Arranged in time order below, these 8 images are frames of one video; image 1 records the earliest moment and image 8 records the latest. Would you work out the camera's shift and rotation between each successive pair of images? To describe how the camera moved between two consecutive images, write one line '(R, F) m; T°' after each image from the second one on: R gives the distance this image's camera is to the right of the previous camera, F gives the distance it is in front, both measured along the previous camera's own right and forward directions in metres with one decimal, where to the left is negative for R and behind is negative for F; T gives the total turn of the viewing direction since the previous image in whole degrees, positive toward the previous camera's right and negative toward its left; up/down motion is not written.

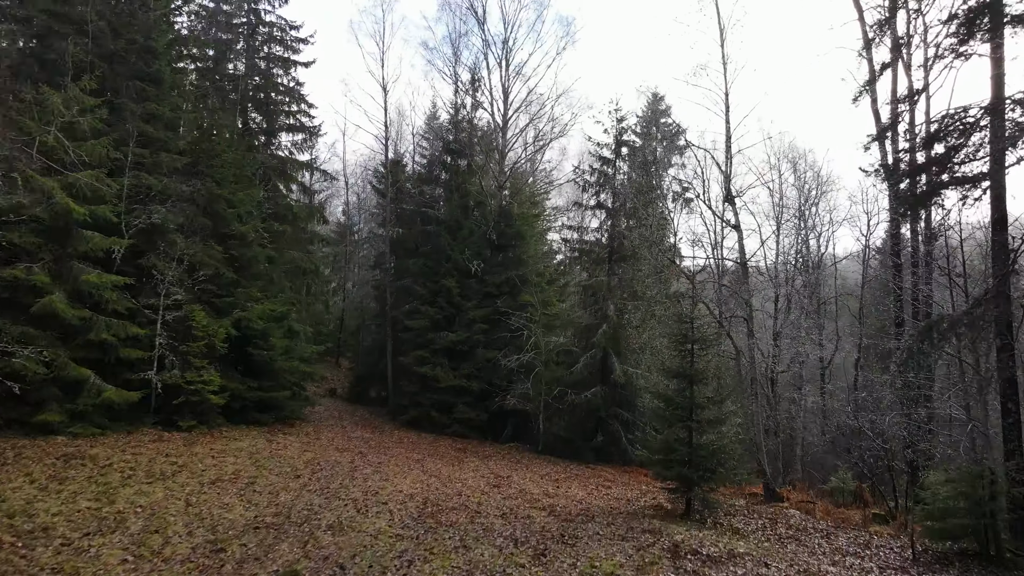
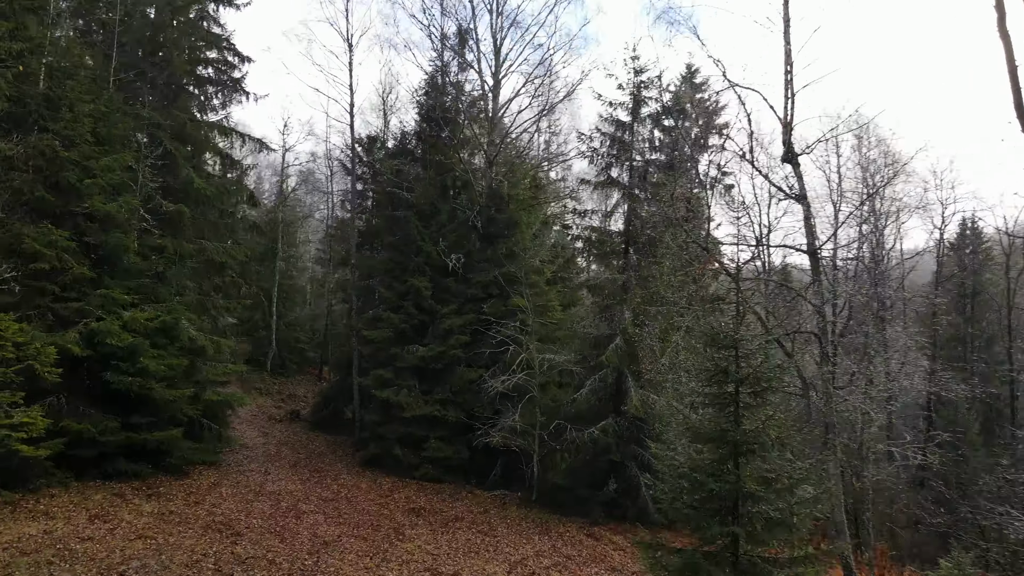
(+1.0, +4.4) m; -3°
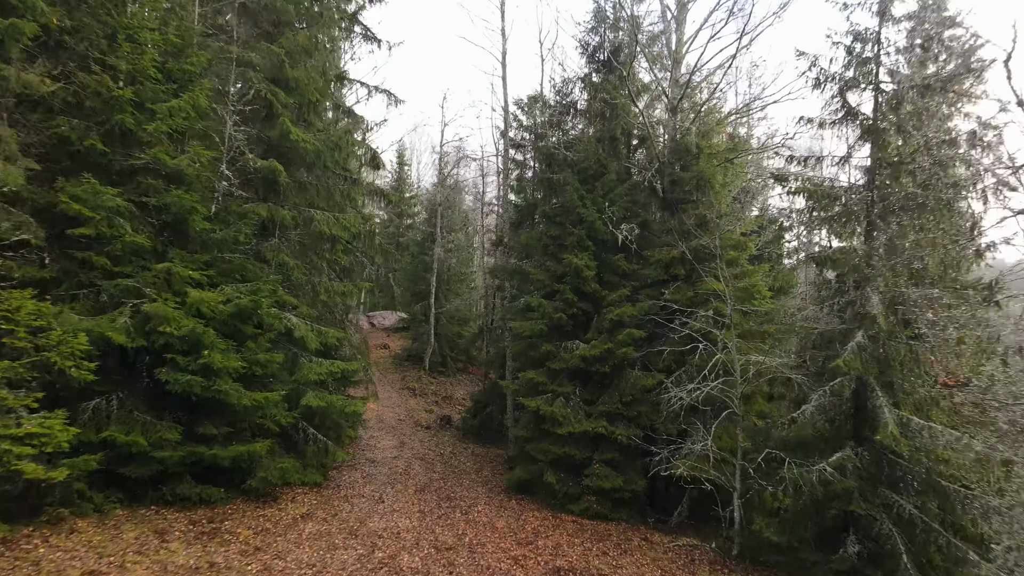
(0.0, +3.5) m; -15°
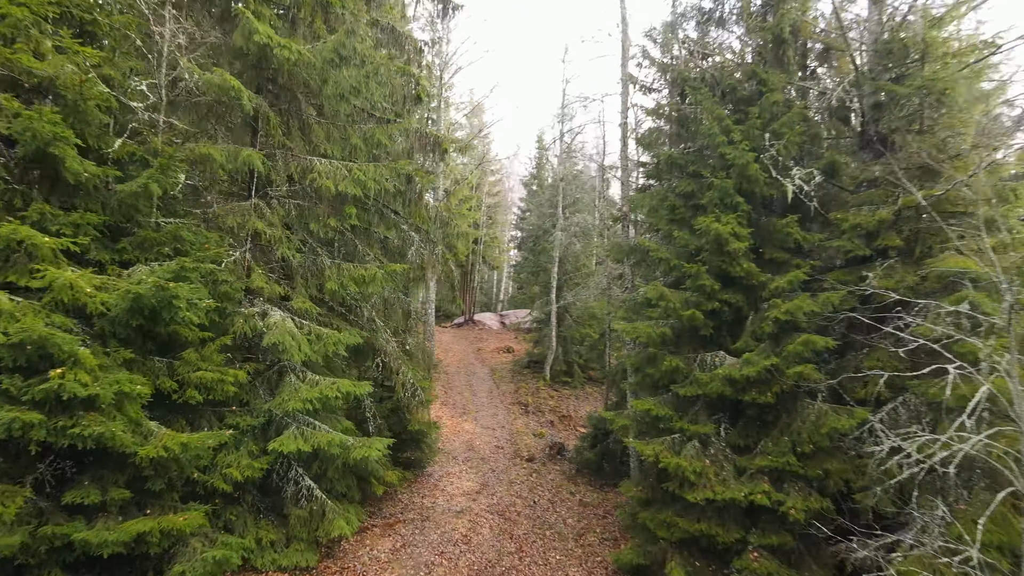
(+0.6, +4.0) m; -13°
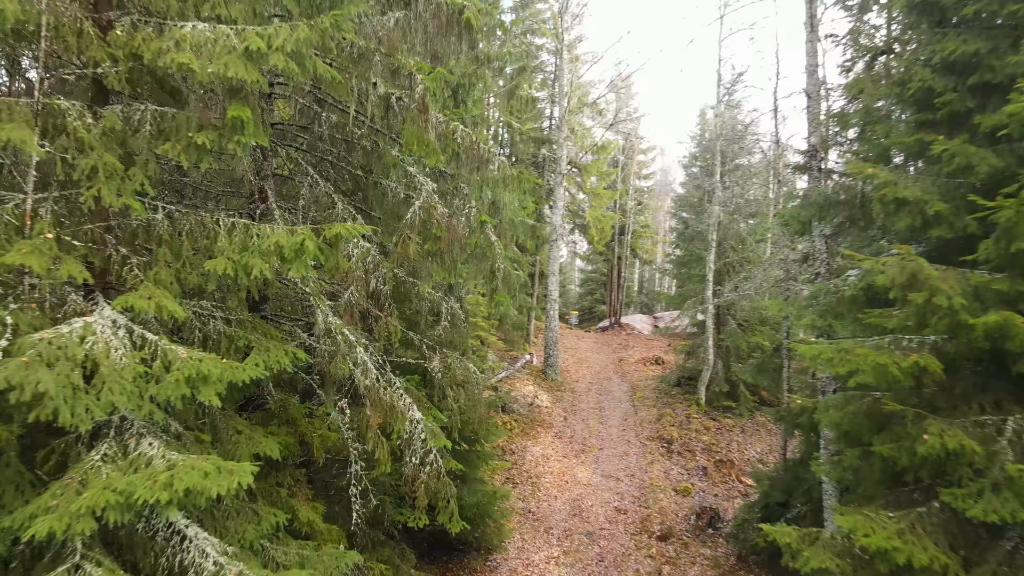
(+0.6, +4.0) m; -13°
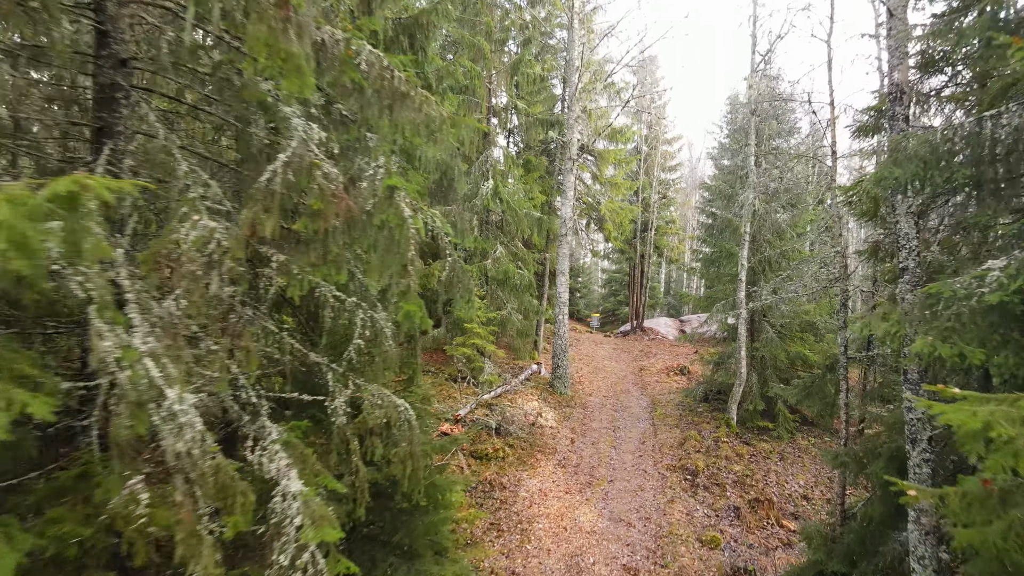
(+0.5, +1.9) m; -2°
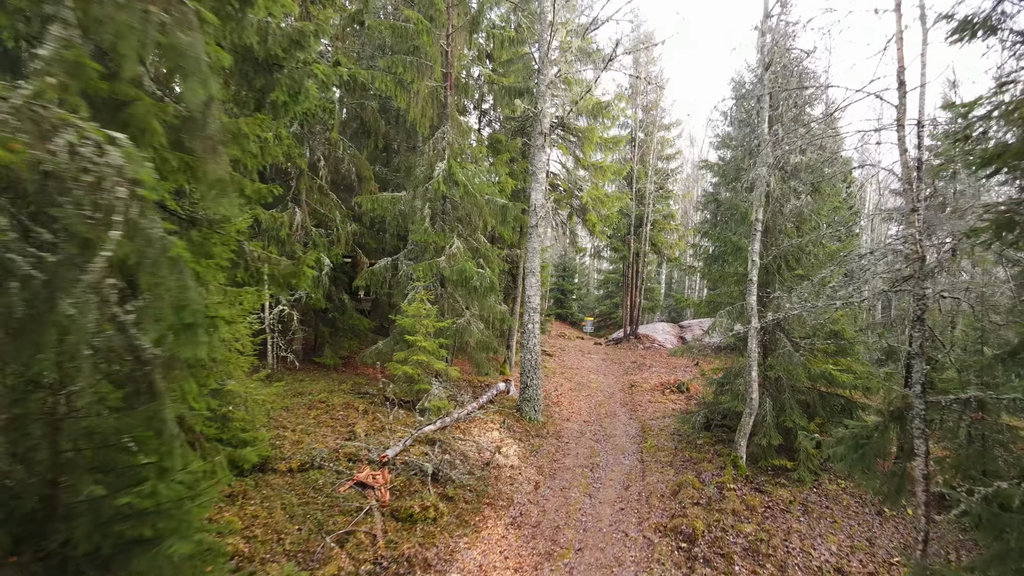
(+0.7, +2.5) m; 0°
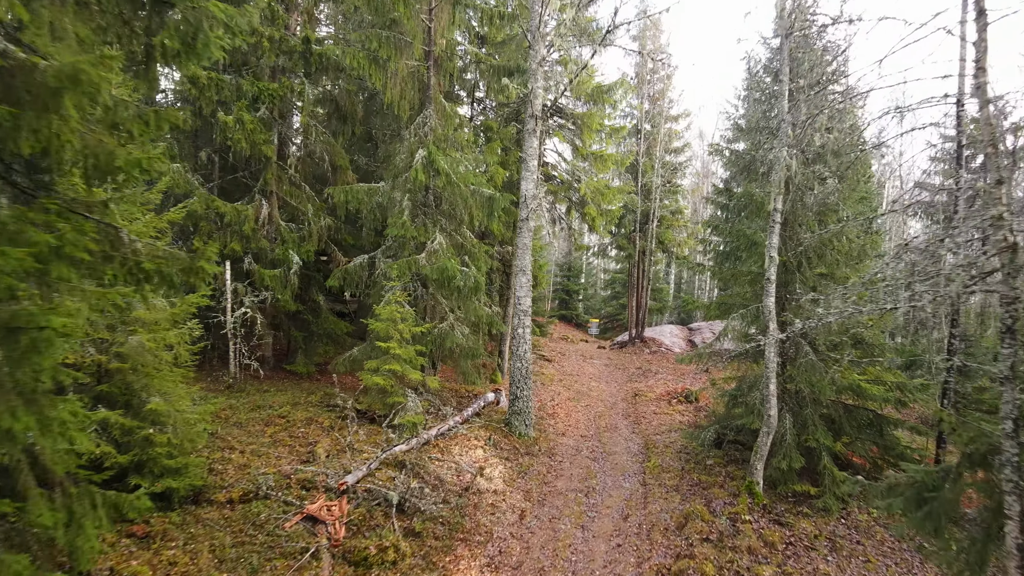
(+0.3, +1.2) m; -1°
